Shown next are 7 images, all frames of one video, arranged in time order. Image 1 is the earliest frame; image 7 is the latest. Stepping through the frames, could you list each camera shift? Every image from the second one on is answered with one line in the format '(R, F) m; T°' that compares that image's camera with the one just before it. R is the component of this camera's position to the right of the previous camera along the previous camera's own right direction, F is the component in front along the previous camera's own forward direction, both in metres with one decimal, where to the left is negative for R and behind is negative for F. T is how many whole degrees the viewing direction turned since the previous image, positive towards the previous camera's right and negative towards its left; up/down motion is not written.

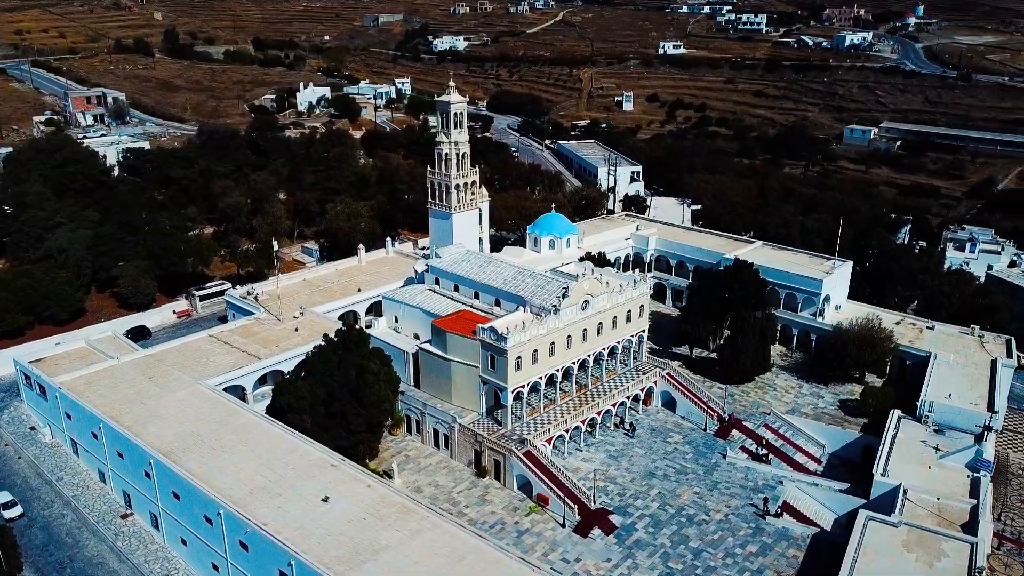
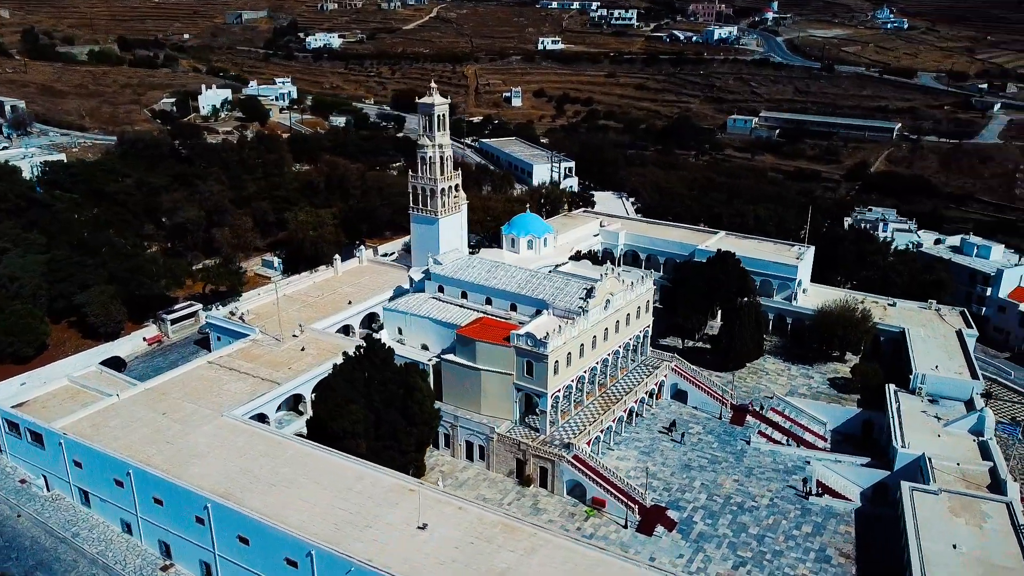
(-7.3, +1.2) m; +9°
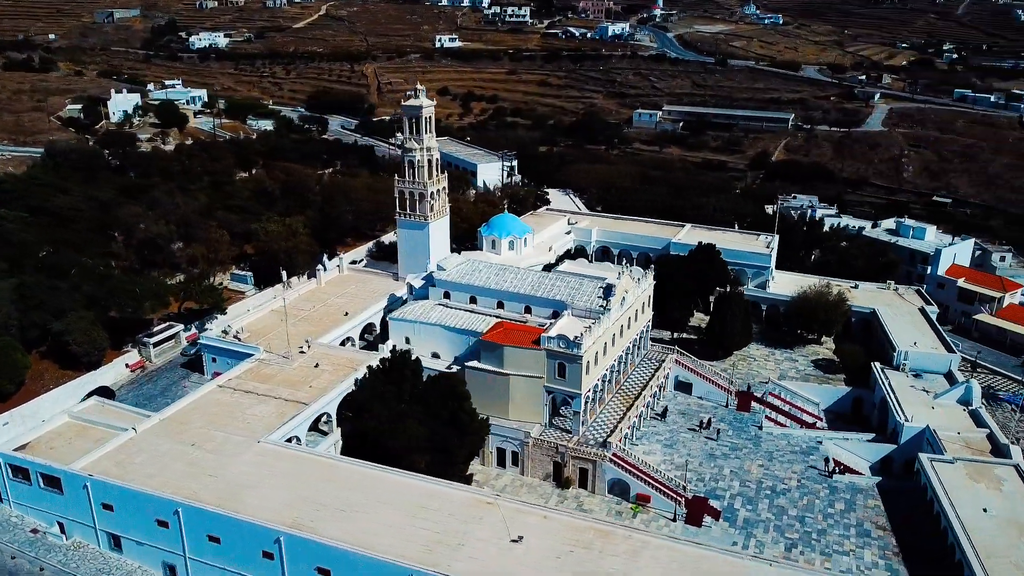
(-6.2, +0.8) m; +8°
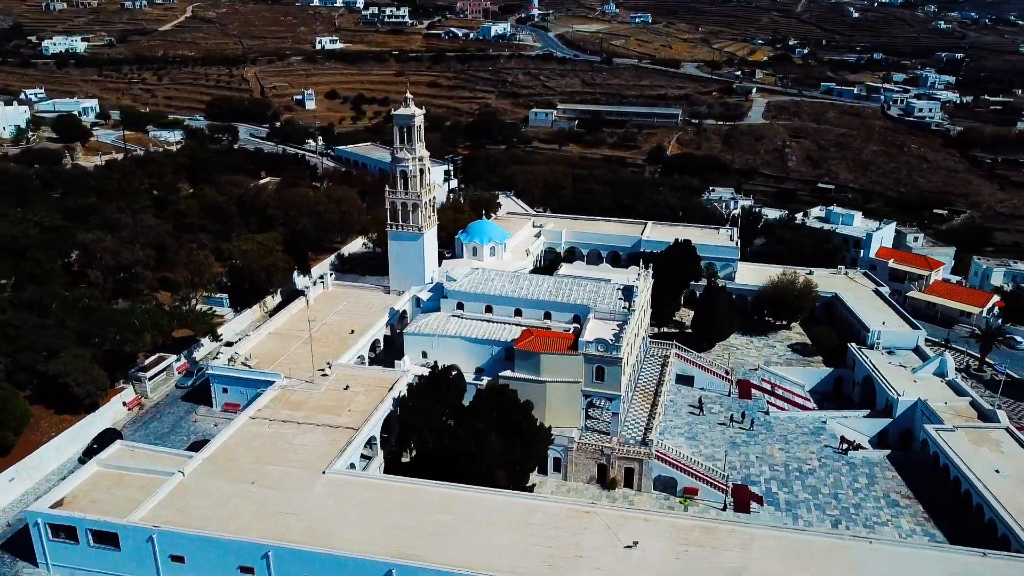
(-7.2, +0.6) m; +9°
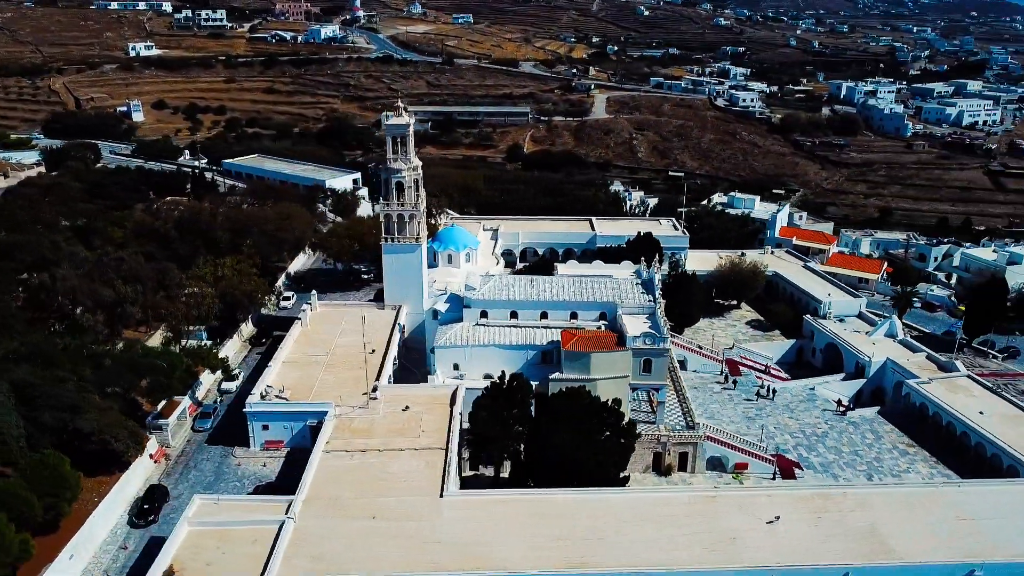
(-10.3, +1.0) m; +13°
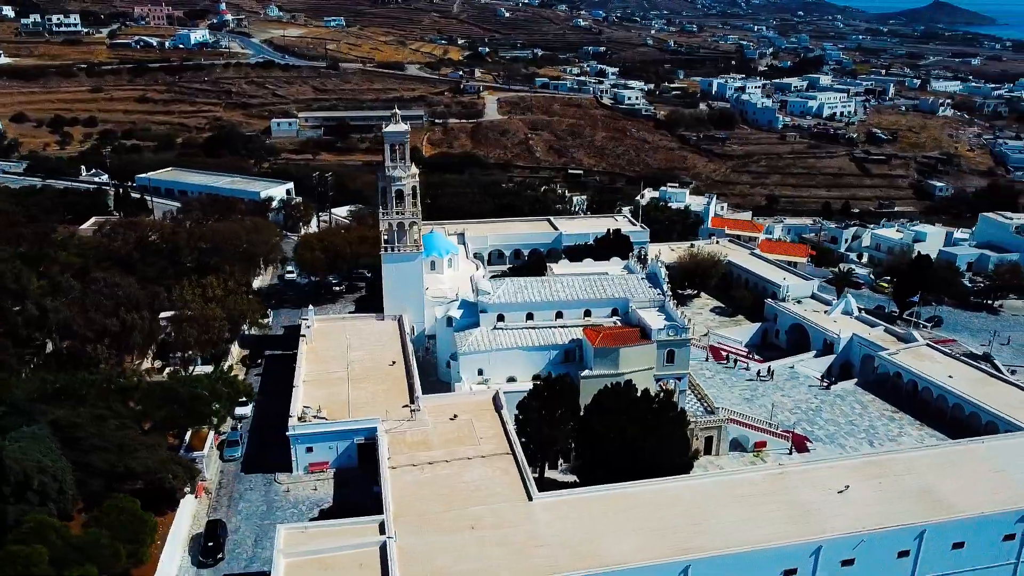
(-7.4, +0.3) m; +9°
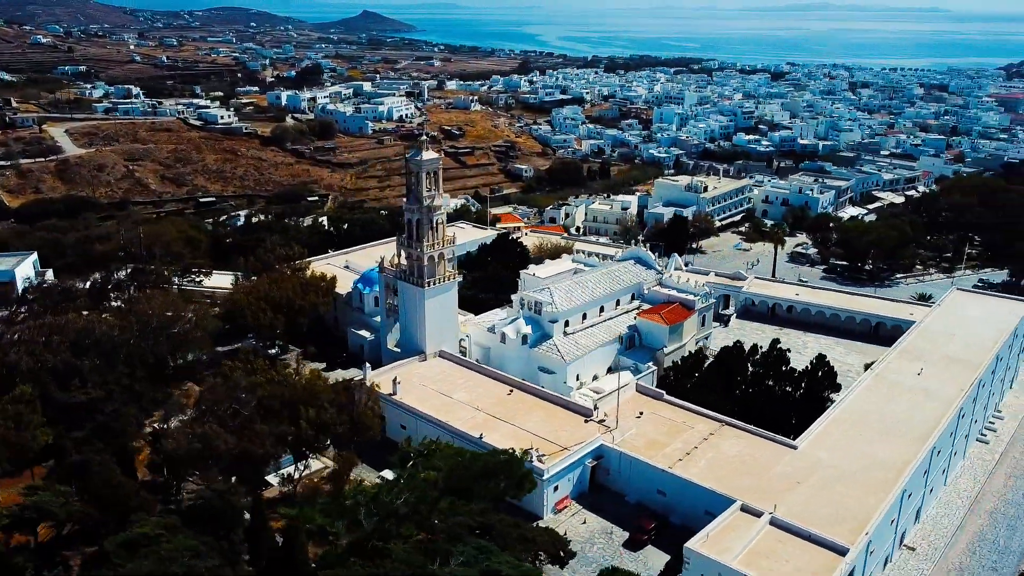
(-26.3, +7.5) m; +35°
